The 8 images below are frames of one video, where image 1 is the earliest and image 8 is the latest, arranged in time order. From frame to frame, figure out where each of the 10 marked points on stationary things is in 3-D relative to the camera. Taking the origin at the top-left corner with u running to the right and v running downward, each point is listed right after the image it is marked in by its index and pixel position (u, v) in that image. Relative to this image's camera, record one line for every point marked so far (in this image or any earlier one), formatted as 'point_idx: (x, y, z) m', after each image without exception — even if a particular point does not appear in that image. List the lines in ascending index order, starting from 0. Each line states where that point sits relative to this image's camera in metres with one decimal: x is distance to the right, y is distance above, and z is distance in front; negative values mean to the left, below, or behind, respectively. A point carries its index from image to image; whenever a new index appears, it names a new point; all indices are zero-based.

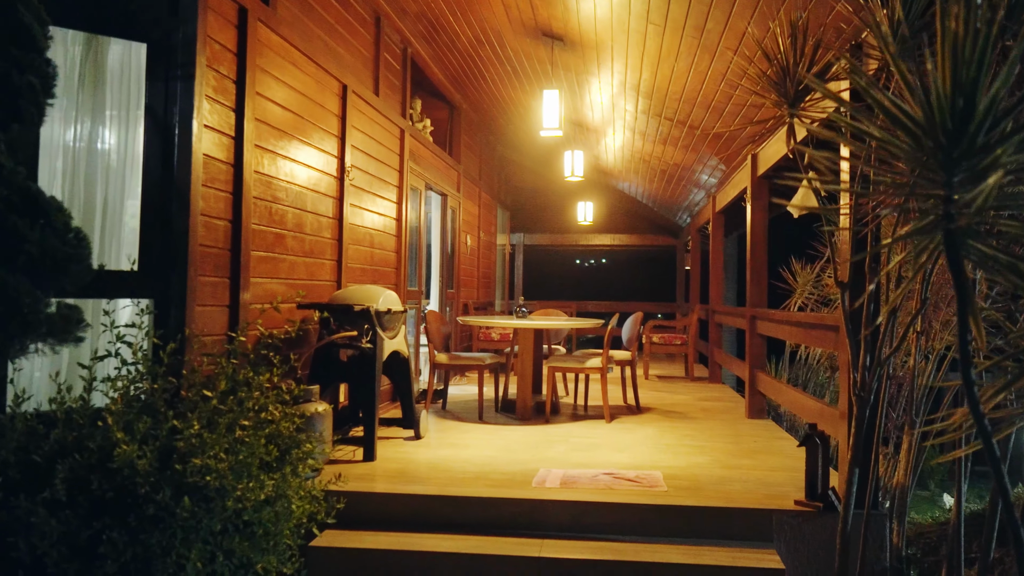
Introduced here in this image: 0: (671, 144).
0: (+1.0, +0.9, +5.6) m
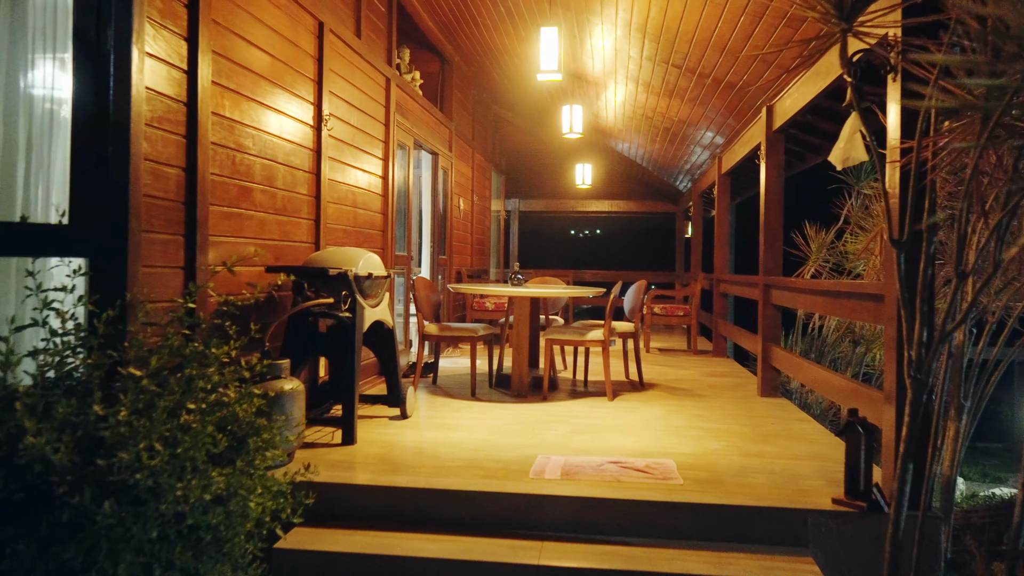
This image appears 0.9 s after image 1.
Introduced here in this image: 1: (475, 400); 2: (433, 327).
0: (+1.0, +1.1, +5.2) m
1: (-0.2, -0.5, +4.1) m
2: (-0.4, -0.2, +4.4) m
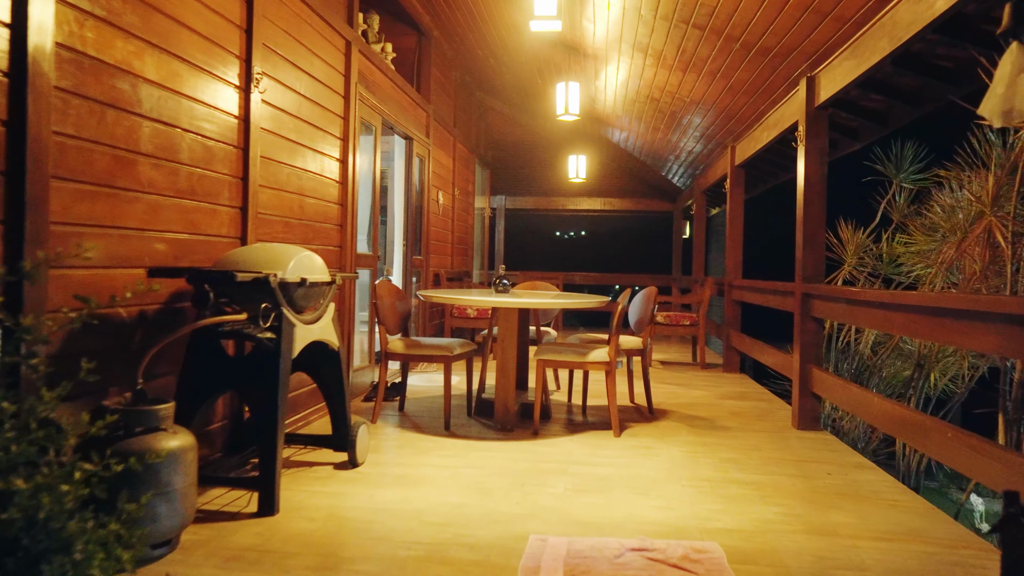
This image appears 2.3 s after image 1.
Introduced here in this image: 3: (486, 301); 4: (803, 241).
0: (+0.9, +1.1, +4.4) m
1: (-0.2, -0.5, +3.3) m
2: (-0.5, -0.2, +3.6) m
3: (-0.1, 0.0, +3.1) m
4: (+1.2, +0.2, +3.7) m
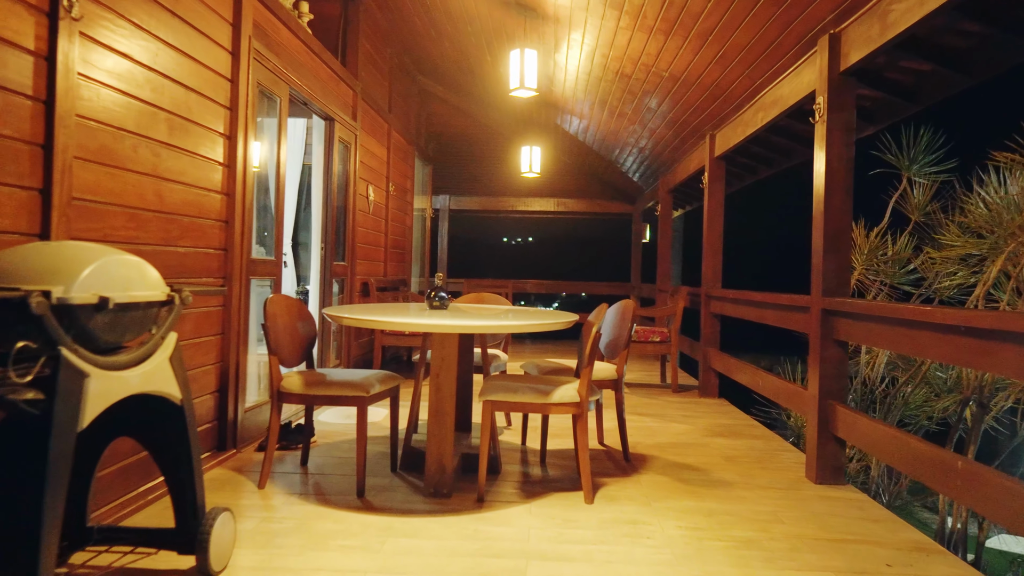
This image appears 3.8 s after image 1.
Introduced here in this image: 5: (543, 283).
0: (+0.7, +1.0, +3.6) m
1: (-0.4, -0.6, +2.4) m
2: (-0.6, -0.3, +2.7) m
3: (-0.2, -0.1, +2.3) m
4: (+1.0, +0.1, +2.9) m
5: (+0.3, 0.0, +8.1) m
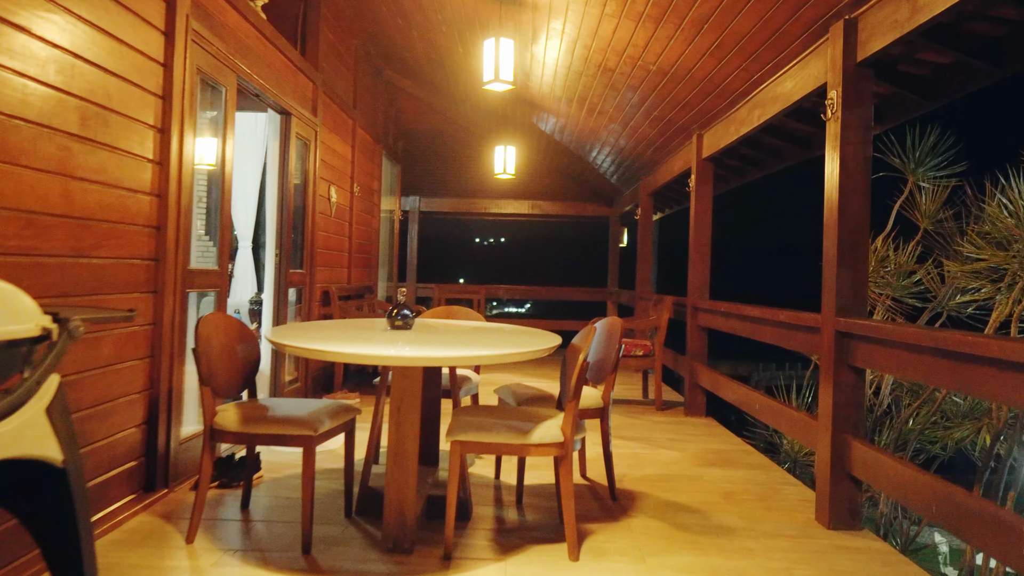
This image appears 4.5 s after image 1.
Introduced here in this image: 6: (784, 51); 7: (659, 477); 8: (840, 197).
0: (+0.6, +1.0, +3.2) m
1: (-0.5, -0.6, +2.0) m
2: (-0.7, -0.3, +2.3) m
3: (-0.3, -0.1, +1.9) m
4: (+0.9, +0.1, +2.6) m
5: (+0.1, 0.0, +7.7) m
6: (+0.9, +0.8, +3.0) m
7: (+0.5, -0.7, +3.2) m
8: (+0.9, +0.3, +2.5) m
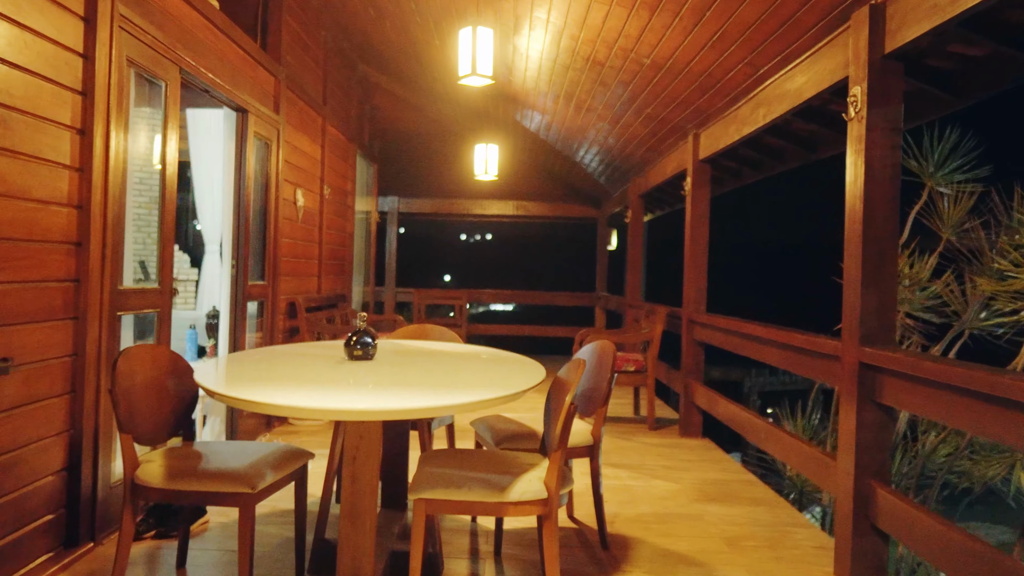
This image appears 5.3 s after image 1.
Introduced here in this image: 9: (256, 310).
0: (+0.5, +0.9, +2.9) m
1: (-0.5, -0.7, +1.7) m
2: (-0.8, -0.4, +2.0) m
3: (-0.4, -0.2, +1.6) m
4: (+0.9, 0.0, +2.3) m
5: (-0.1, 0.0, +7.4) m
6: (+0.8, +0.7, +2.7) m
7: (+0.5, -0.7, +2.8) m
8: (+0.9, +0.2, +2.2) m
9: (-1.1, -0.1, +3.8) m
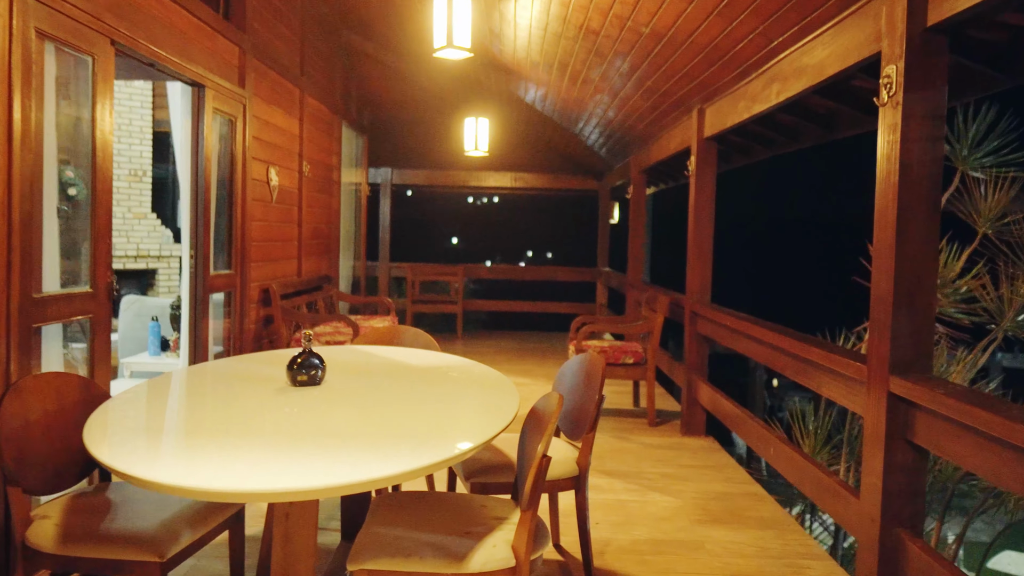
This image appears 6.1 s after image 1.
0: (+0.4, +0.9, +2.6) m
1: (-0.6, -0.7, +1.4) m
2: (-0.8, -0.4, +1.7) m
3: (-0.4, -0.3, +1.3) m
4: (+0.8, 0.0, +1.9) m
5: (-0.1, +0.1, +7.1) m
6: (+0.8, +0.7, +2.3) m
7: (+0.4, -0.7, +2.5) m
8: (+0.8, +0.2, +1.9) m
9: (-1.1, -0.1, +3.5) m
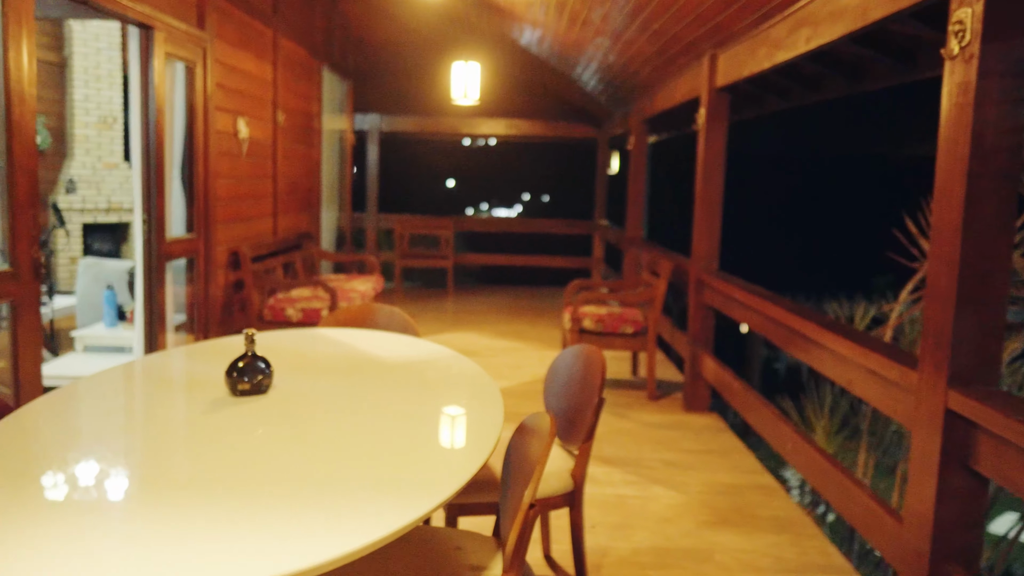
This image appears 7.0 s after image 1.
0: (+0.4, +0.9, +2.2) m
1: (-0.6, -0.8, +1.1) m
2: (-0.9, -0.4, +1.4) m
3: (-0.5, -0.3, +1.0) m
4: (+0.8, 0.0, +1.6) m
5: (-0.1, +0.5, +6.7) m
6: (+0.8, +0.7, +2.0) m
7: (+0.4, -0.7, +2.3) m
8: (+0.8, +0.2, +1.5) m
9: (-1.2, +0.1, +3.2) m
